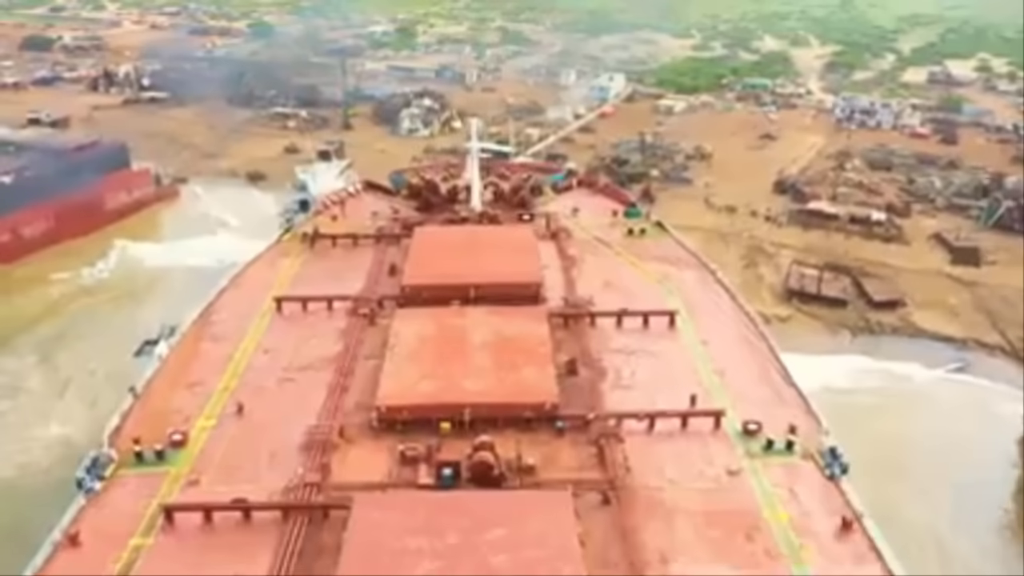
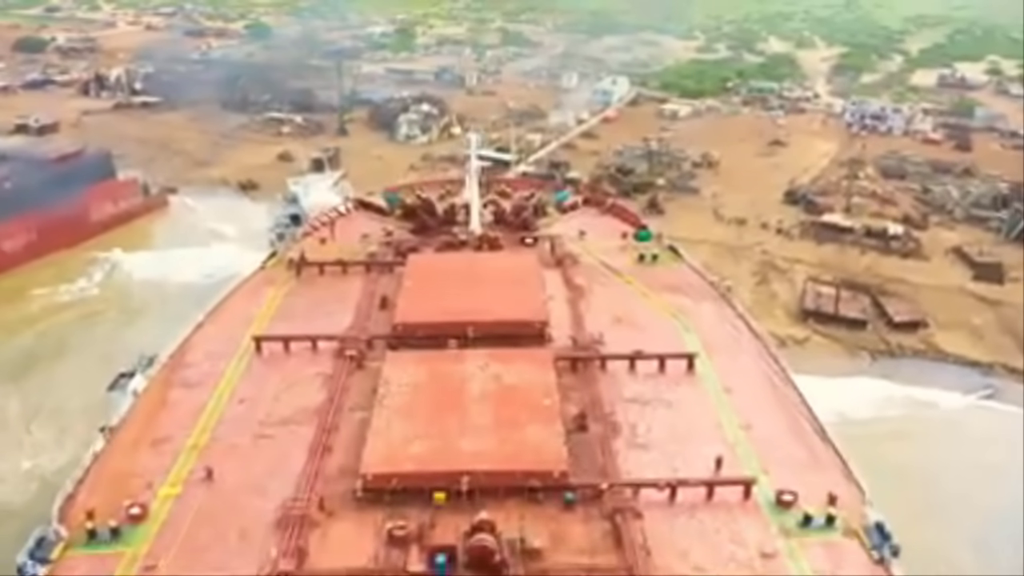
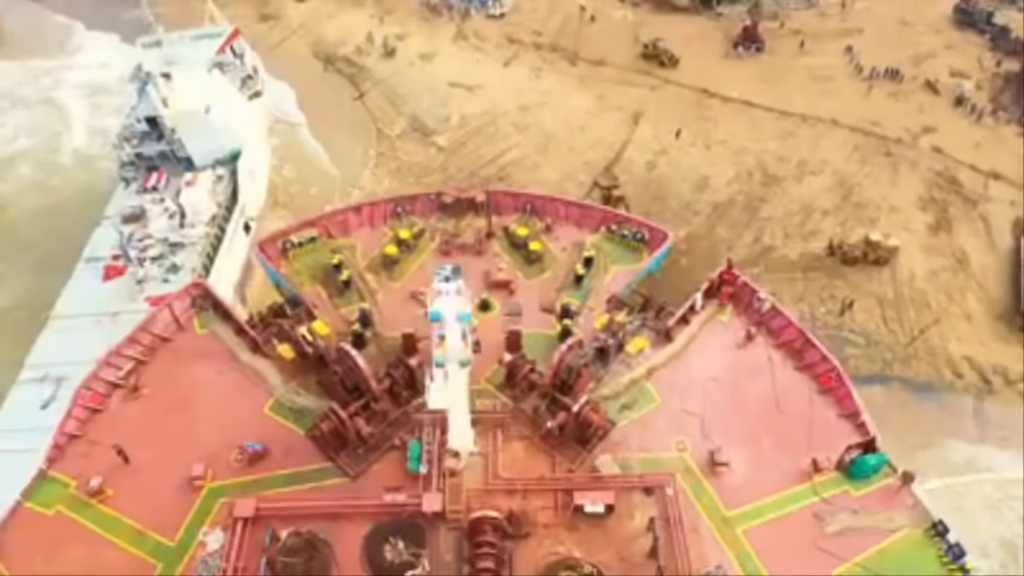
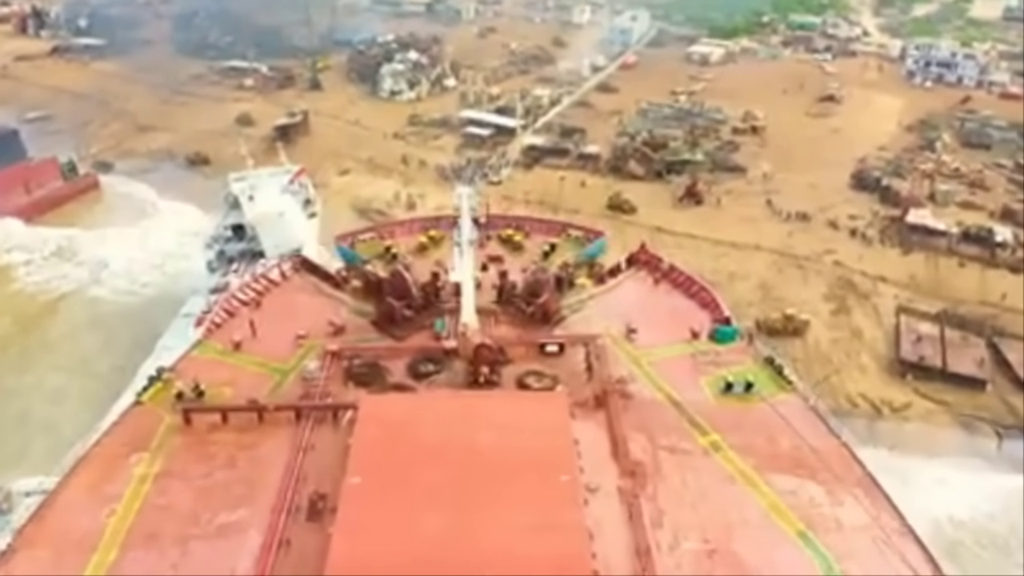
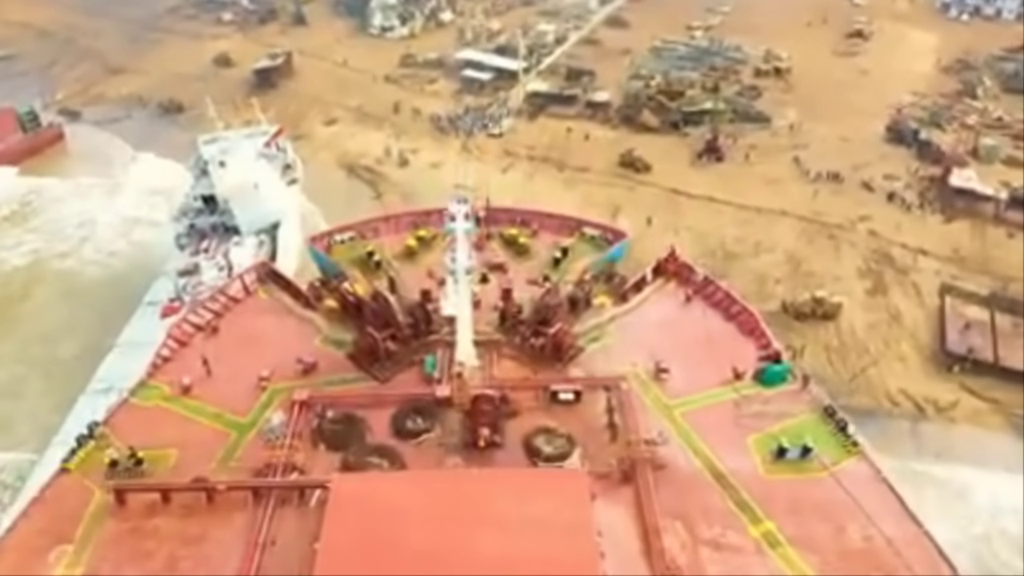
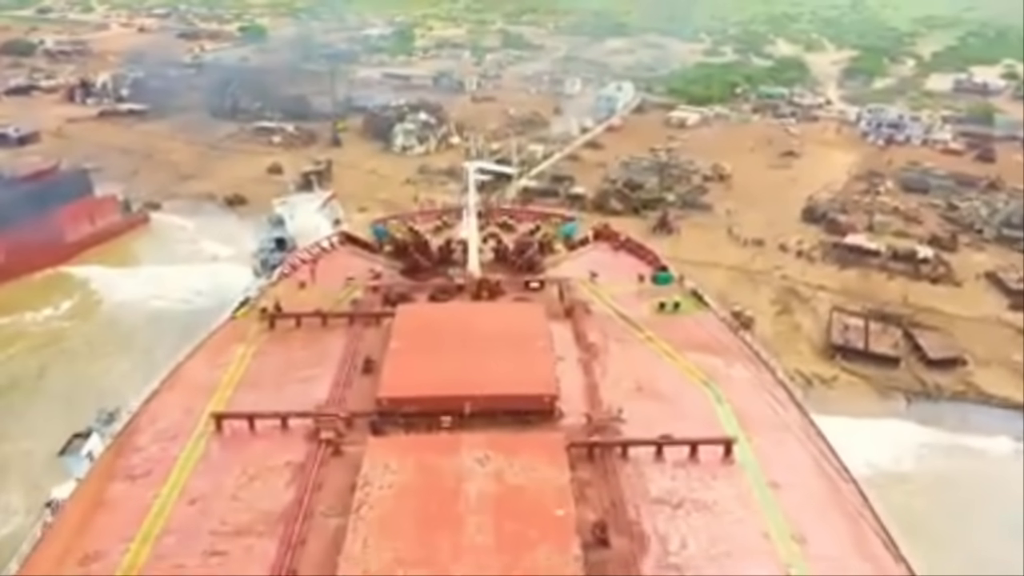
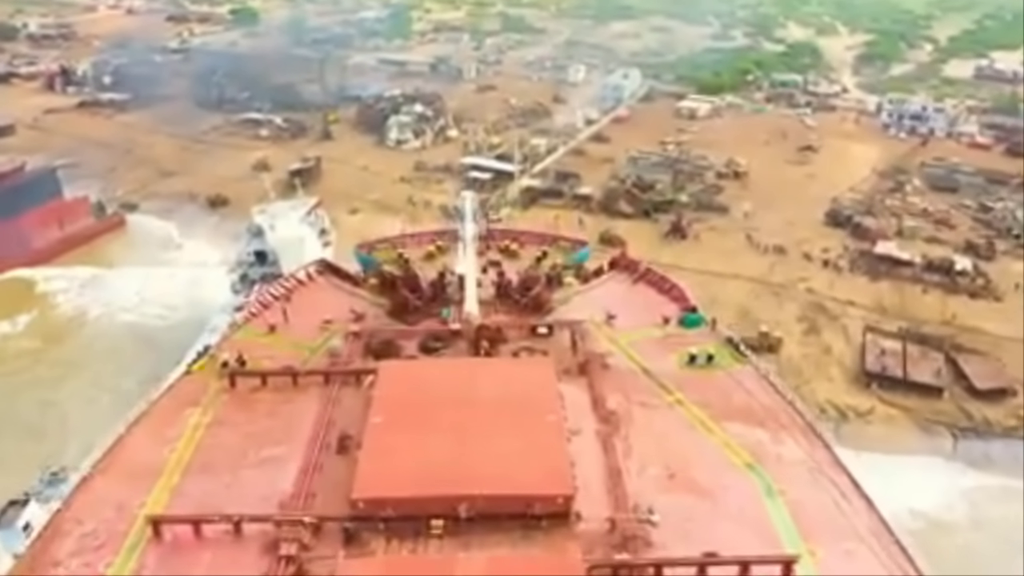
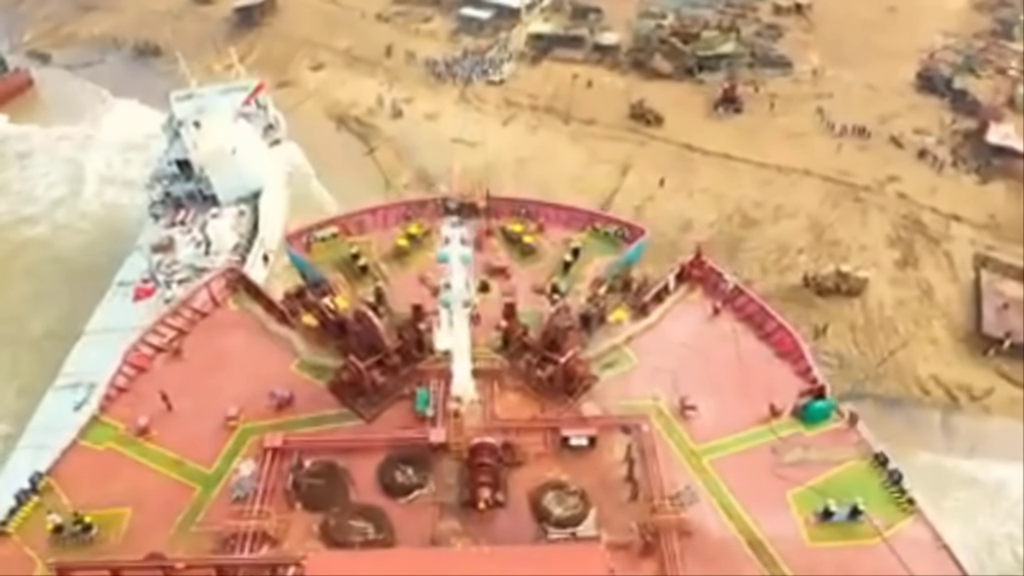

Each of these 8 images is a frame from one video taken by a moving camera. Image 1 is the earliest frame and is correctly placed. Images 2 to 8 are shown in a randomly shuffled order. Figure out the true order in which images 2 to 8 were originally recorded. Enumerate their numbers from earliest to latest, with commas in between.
2, 6, 7, 4, 5, 8, 3
